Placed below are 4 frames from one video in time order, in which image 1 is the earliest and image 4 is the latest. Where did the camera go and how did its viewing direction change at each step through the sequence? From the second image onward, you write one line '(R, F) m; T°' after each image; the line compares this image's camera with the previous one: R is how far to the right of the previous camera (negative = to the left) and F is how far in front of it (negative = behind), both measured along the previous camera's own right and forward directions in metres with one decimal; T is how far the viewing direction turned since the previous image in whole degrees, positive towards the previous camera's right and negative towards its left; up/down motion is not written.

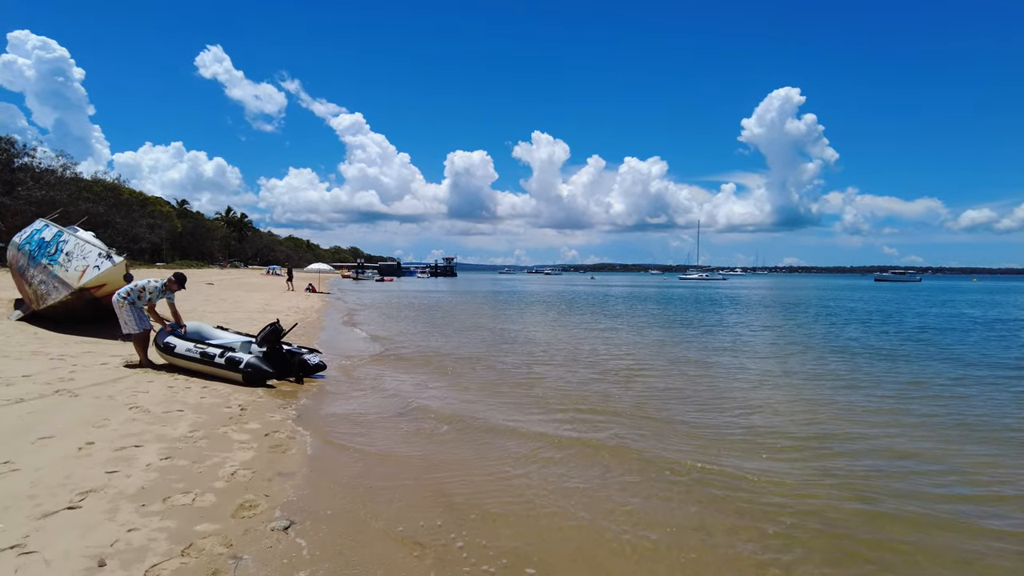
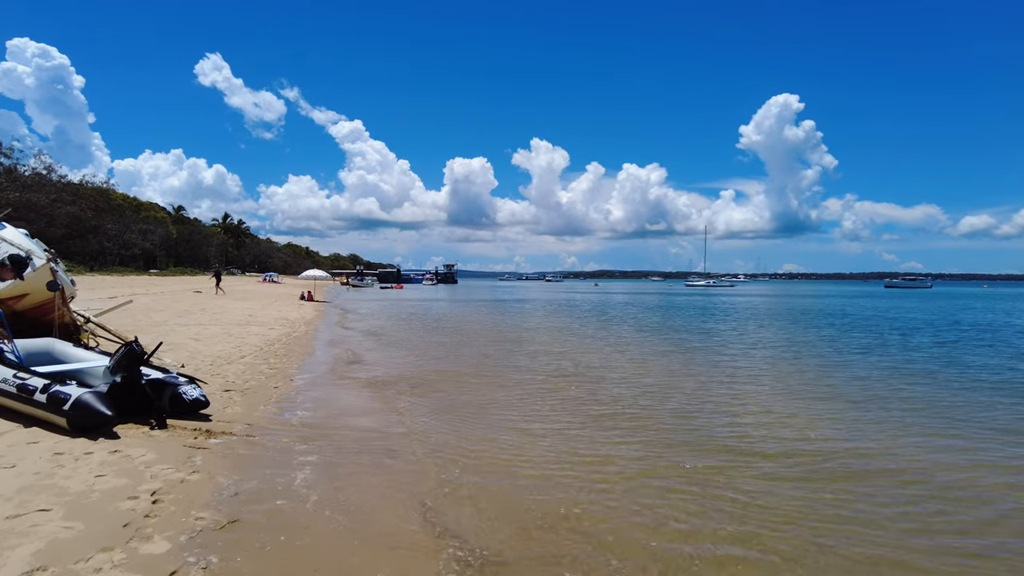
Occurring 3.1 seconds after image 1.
(-0.9, +3.6) m; 0°
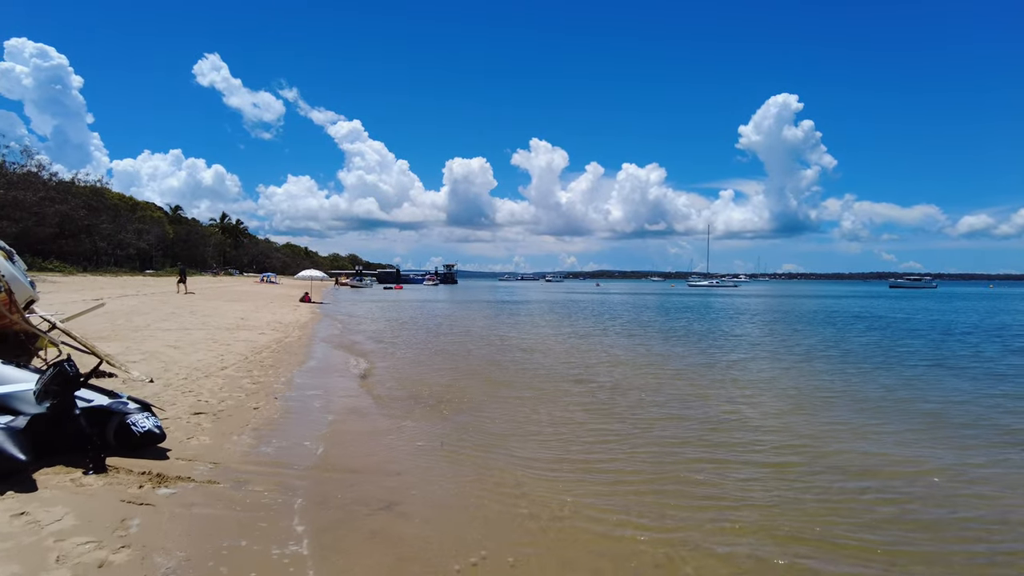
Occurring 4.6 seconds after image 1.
(-0.4, +1.8) m; 0°
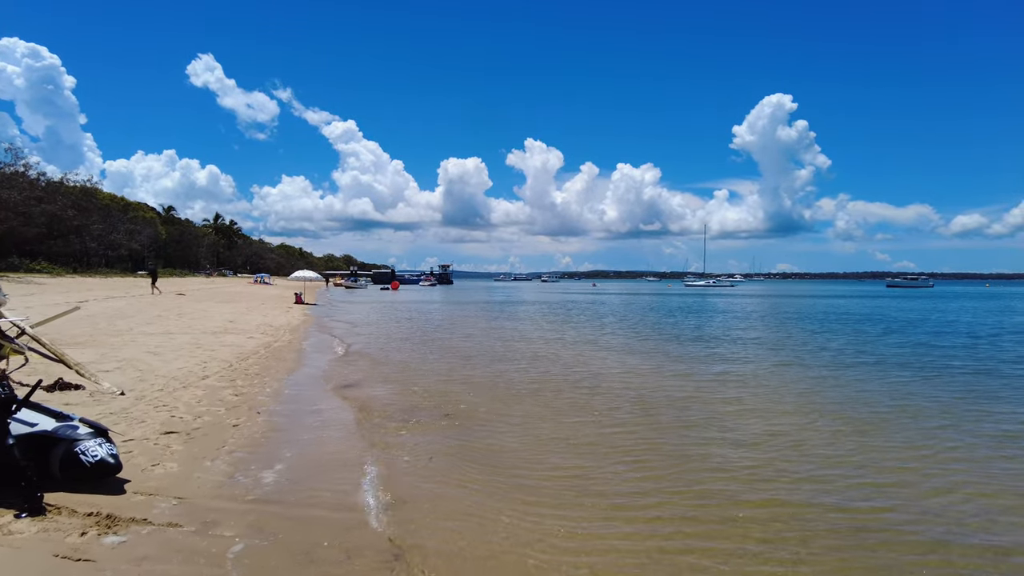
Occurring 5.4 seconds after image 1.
(-0.2, +1.1) m; 0°
